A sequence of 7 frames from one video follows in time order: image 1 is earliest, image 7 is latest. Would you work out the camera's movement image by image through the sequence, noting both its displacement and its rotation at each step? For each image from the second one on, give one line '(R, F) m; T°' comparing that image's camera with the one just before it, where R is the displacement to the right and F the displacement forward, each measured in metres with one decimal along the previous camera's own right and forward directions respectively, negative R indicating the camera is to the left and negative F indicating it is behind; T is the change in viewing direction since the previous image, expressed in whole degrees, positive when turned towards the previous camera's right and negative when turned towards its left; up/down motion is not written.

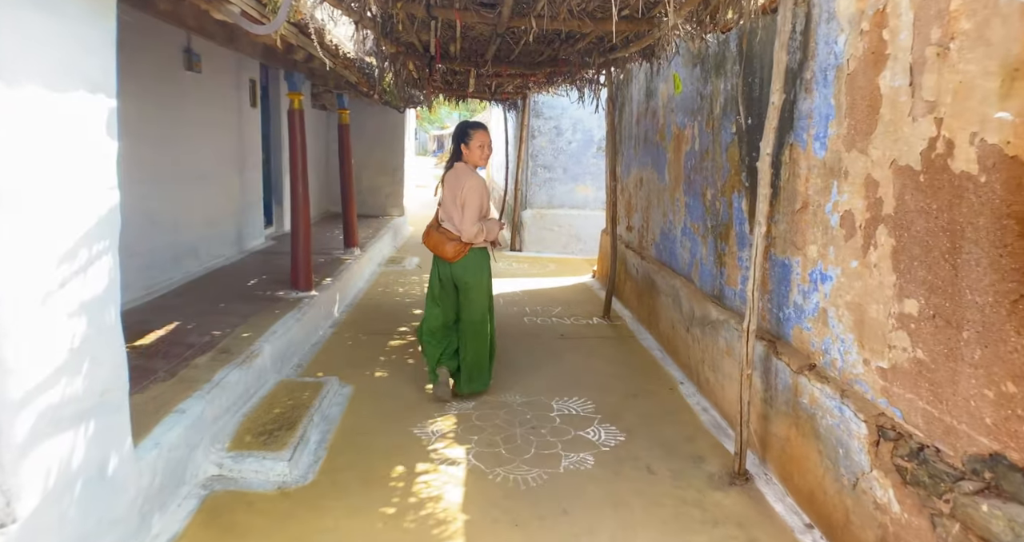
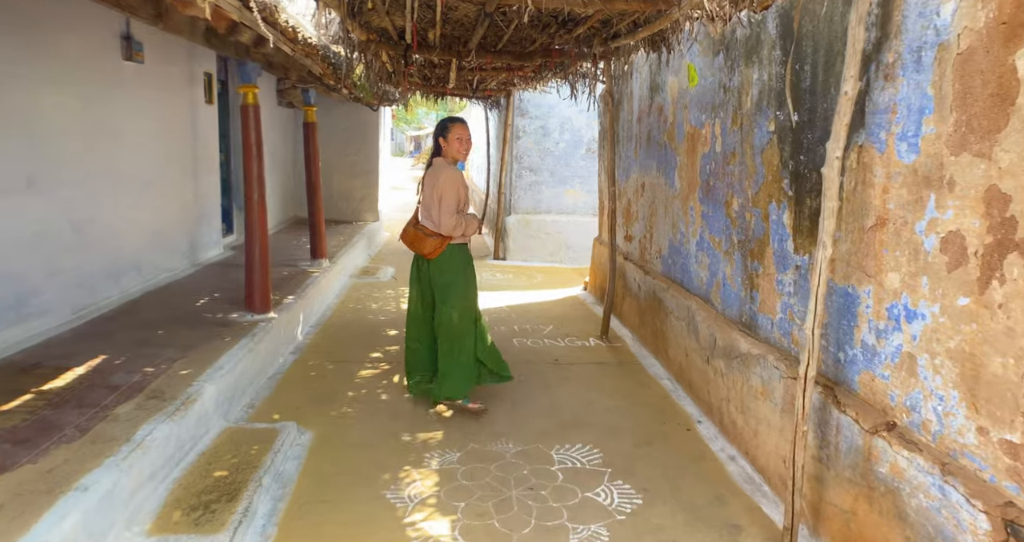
(-0.1, +0.7) m; +2°
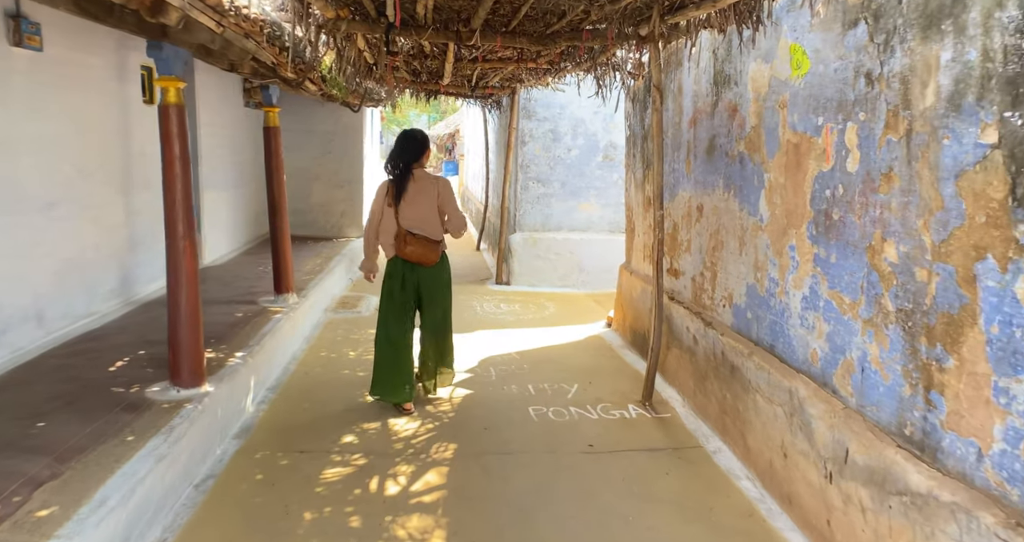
(-0.2, +1.3) m; +1°
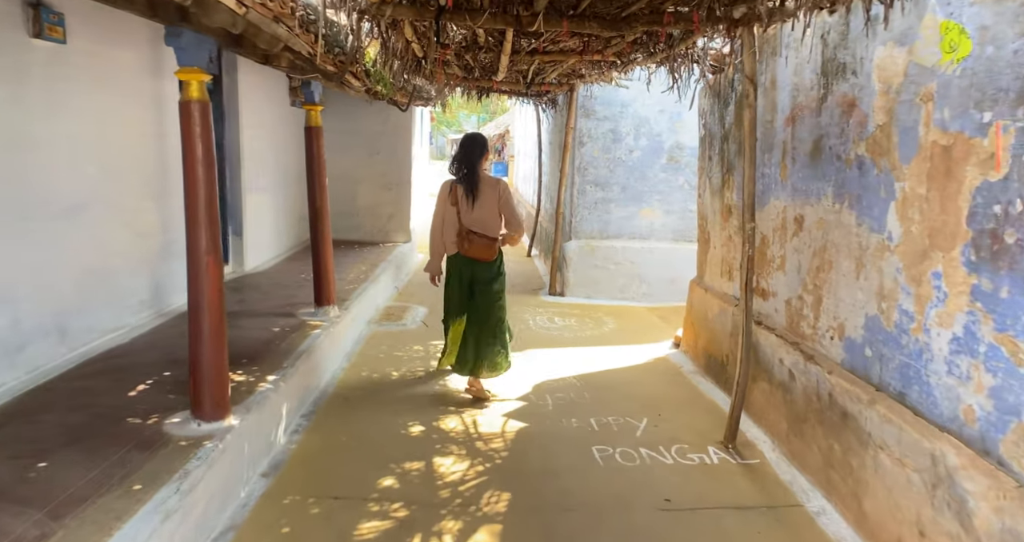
(-0.1, +0.5) m; -4°
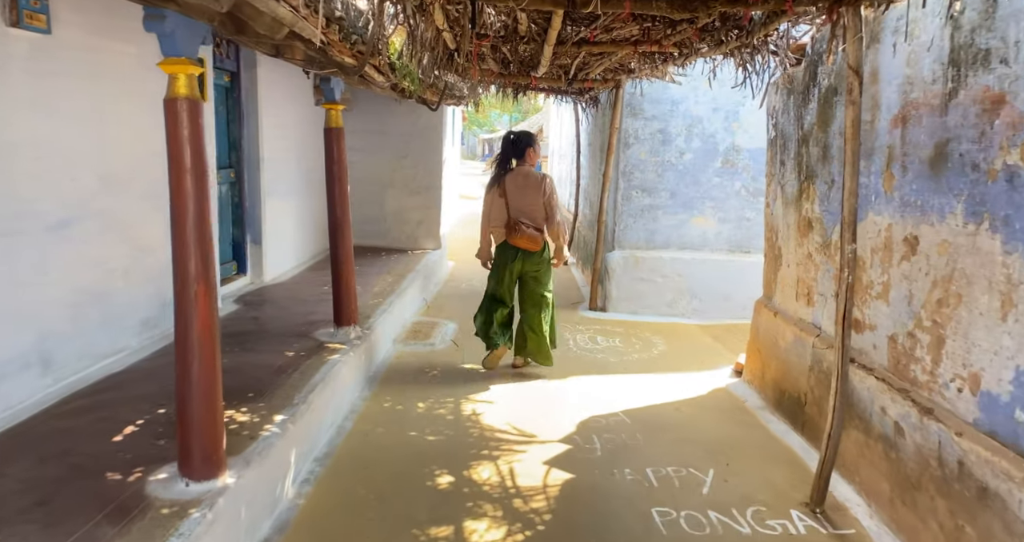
(-0.1, +0.5) m; -3°
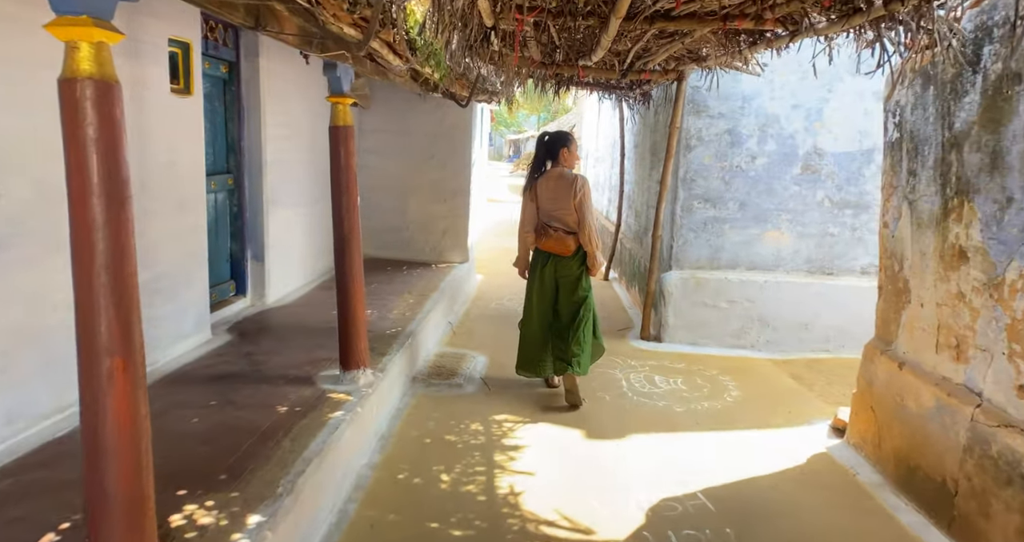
(-0.1, +0.9) m; -2°
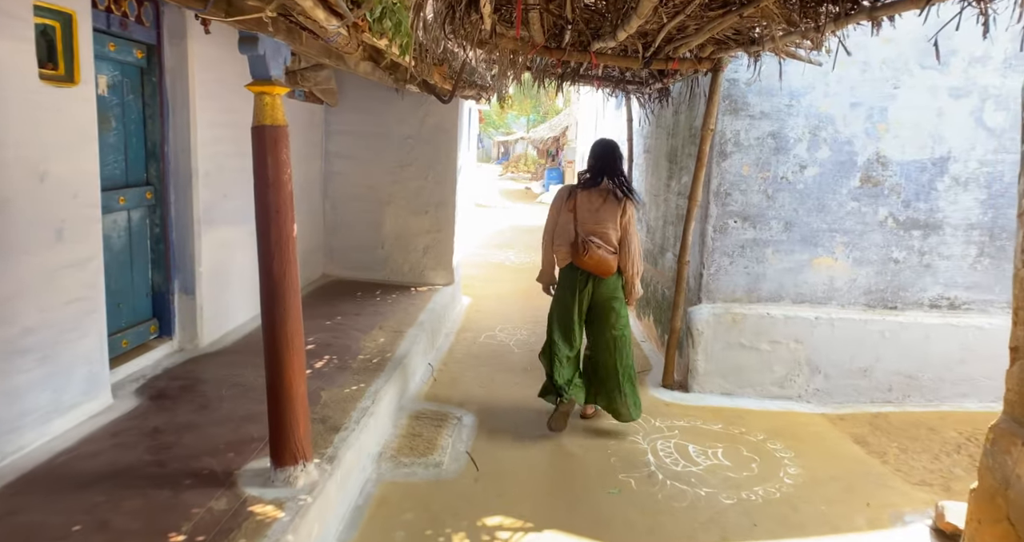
(0.0, +1.0) m; +1°
